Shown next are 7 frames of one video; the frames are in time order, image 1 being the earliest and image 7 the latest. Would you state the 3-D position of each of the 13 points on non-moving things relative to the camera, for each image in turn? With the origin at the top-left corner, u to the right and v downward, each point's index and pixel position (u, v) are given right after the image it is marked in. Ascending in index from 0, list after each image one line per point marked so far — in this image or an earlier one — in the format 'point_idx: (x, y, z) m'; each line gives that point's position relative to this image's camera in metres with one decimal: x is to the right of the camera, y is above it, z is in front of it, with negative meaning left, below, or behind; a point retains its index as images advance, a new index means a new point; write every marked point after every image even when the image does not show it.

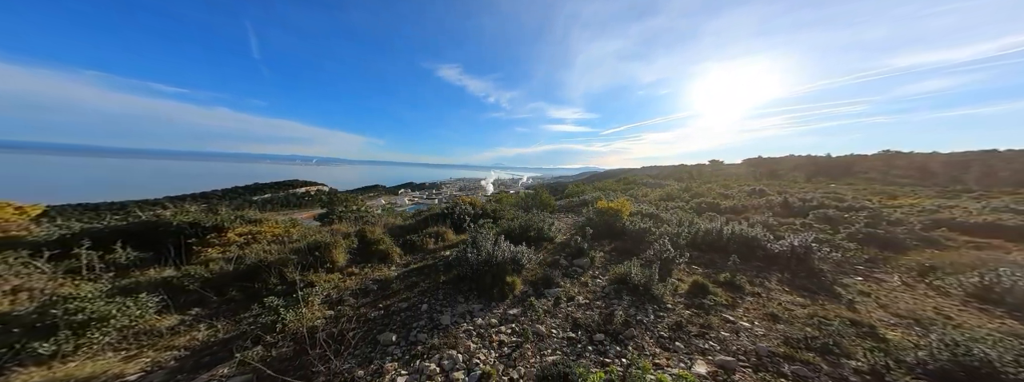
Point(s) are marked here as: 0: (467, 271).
0: (-0.9, -1.4, +4.3) m
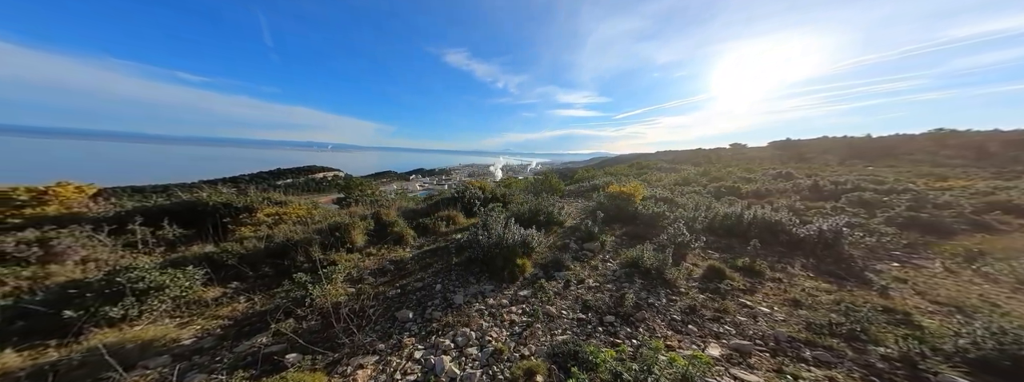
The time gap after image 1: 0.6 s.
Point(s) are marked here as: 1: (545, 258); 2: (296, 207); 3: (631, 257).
0: (-0.7, -1.1, +4.4) m
1: (+0.6, -1.2, +4.4) m
2: (-6.1, -0.5, +6.7) m
3: (+1.8, -1.0, +3.7) m
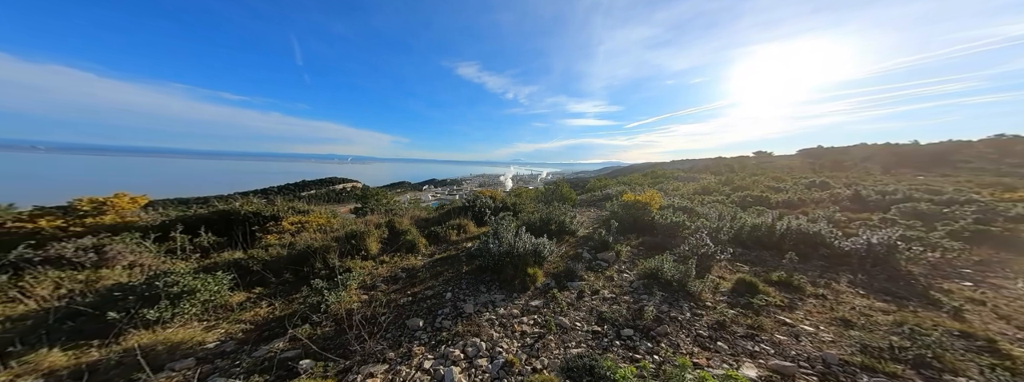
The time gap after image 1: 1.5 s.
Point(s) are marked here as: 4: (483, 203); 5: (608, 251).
0: (-0.4, -1.3, +4.3) m
1: (+0.8, -1.4, +4.3) m
2: (-5.7, -0.7, +6.9) m
3: (+2.0, -1.1, +3.5) m
4: (-1.0, -0.5, +8.3) m
5: (+1.8, -1.2, +4.5) m
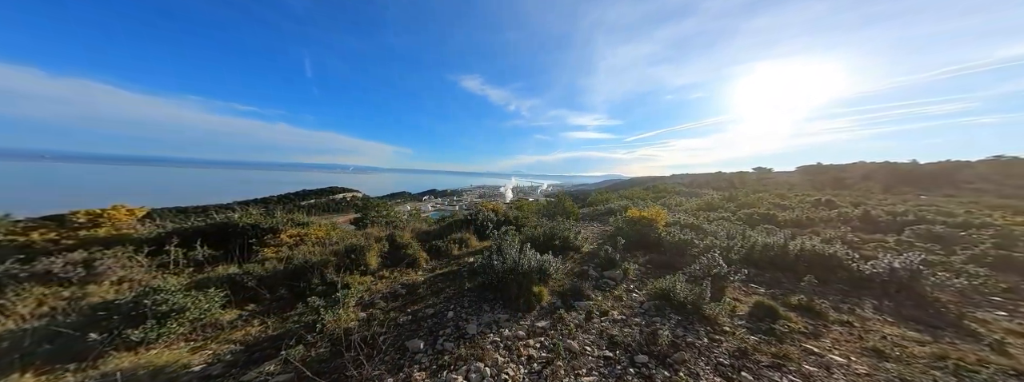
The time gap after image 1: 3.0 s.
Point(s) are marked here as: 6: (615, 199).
0: (-0.4, -1.5, +4.2) m
1: (+0.9, -1.7, +4.1) m
2: (-5.7, -1.1, +6.8) m
3: (+2.1, -1.4, +3.3) m
4: (-0.9, -0.9, +8.2) m
5: (+1.9, -1.5, +4.4) m
6: (+7.0, -0.5, +16.2) m
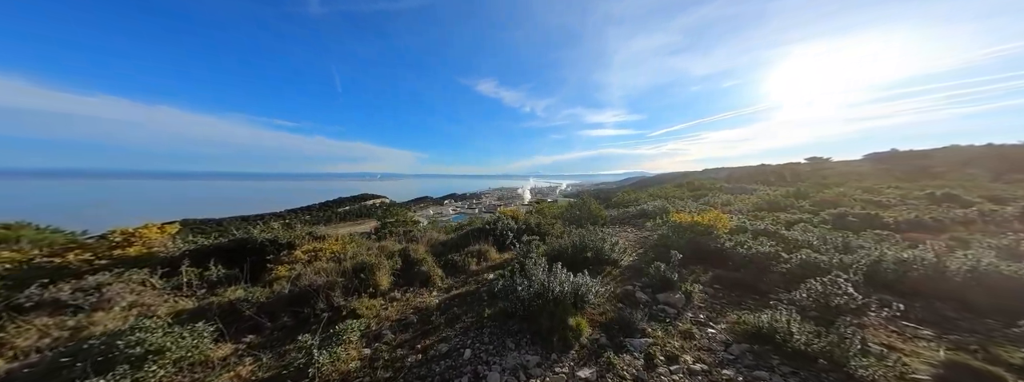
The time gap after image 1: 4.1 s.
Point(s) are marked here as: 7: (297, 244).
0: (+0.1, -1.7, +3.4) m
1: (+1.3, -1.8, +3.3) m
2: (-5.0, -1.4, +6.6) m
3: (+2.4, -1.4, +2.4) m
4: (-0.2, -1.1, +7.5) m
5: (+2.3, -1.5, +3.5) m
6: (+8.4, -0.5, +14.7) m
7: (-5.6, -1.4, +6.2) m
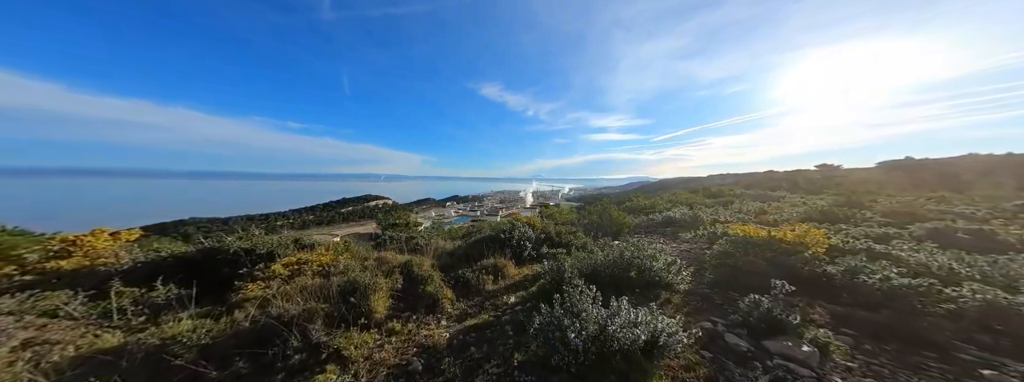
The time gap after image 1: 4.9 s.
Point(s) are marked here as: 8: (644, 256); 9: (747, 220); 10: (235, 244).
0: (+0.5, -1.7, +2.4) m
1: (+1.8, -1.8, +2.3) m
2: (-4.5, -1.4, +5.6) m
3: (+2.9, -1.5, +1.4) m
4: (+0.3, -1.2, +6.5) m
5: (+2.8, -1.6, +2.5) m
6: (+9.0, -0.8, +13.7) m
7: (-5.1, -1.4, +5.2) m
8: (+2.4, -1.2, +4.3) m
9: (+8.1, -0.8, +8.1) m
10: (-5.7, -1.1, +5.0) m
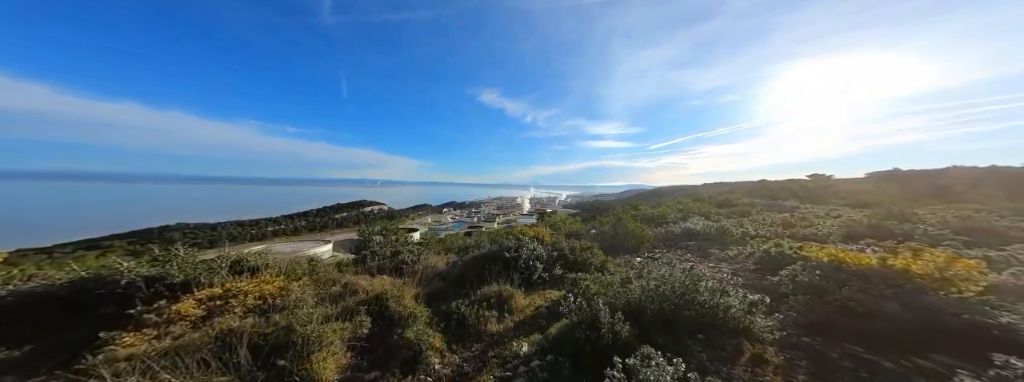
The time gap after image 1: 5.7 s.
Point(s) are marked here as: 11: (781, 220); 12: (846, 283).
0: (+0.7, -1.8, +1.3) m
1: (+2.0, -1.9, +1.1) m
2: (-4.4, -1.5, +4.3) m
3: (+3.1, -1.5, +0.3) m
4: (+0.5, -1.4, +5.3) m
5: (+3.0, -1.7, +1.3) m
6: (+9.0, -1.2, +12.7) m
7: (-5.0, -1.4, +3.9) m
8: (+2.6, -1.3, +3.2) m
9: (+8.2, -1.1, +7.1) m
10: (-5.6, -1.2, +3.7) m
11: (+11.3, -1.0, +10.0) m
12: (+4.4, -1.0, +3.0) m
